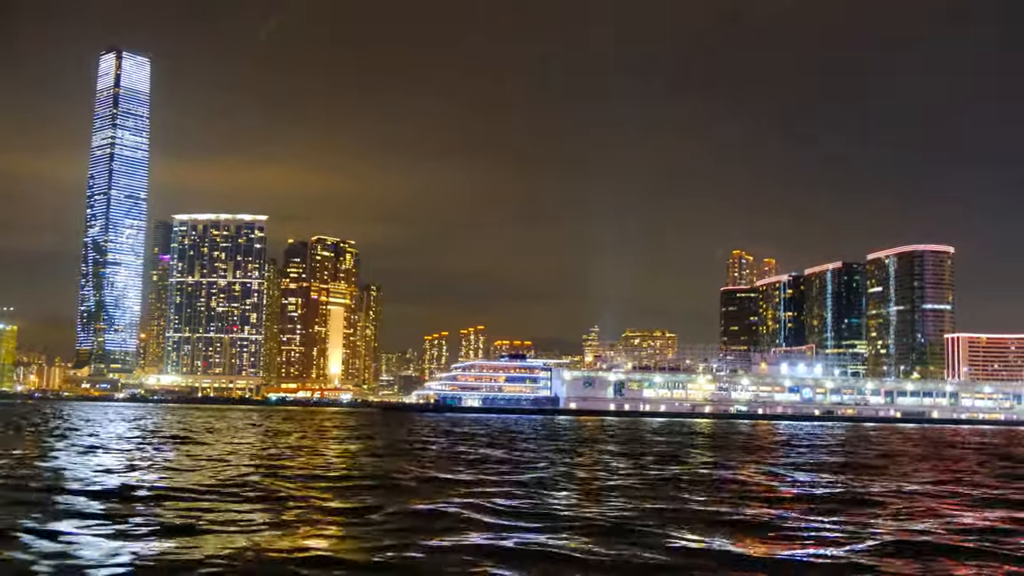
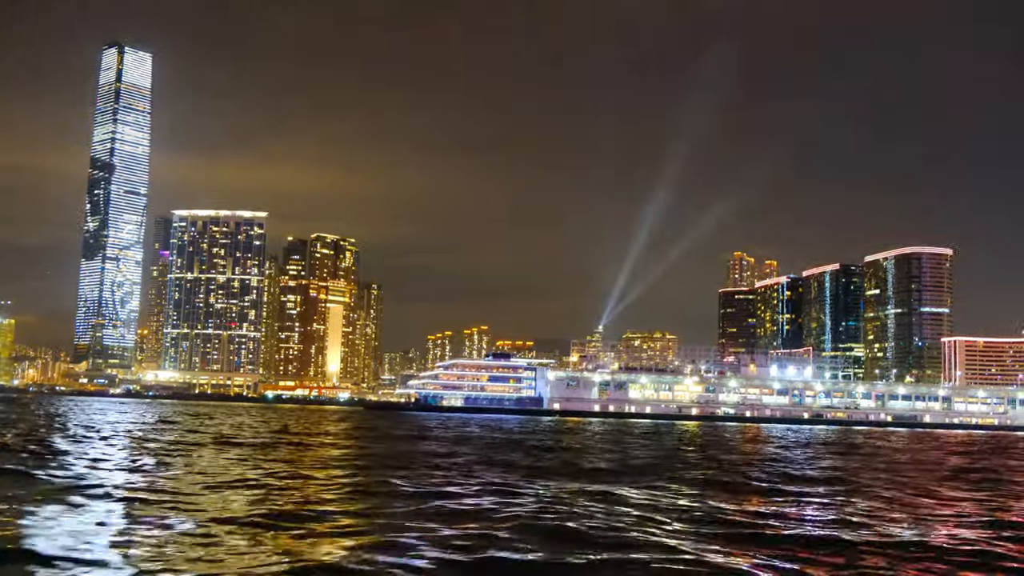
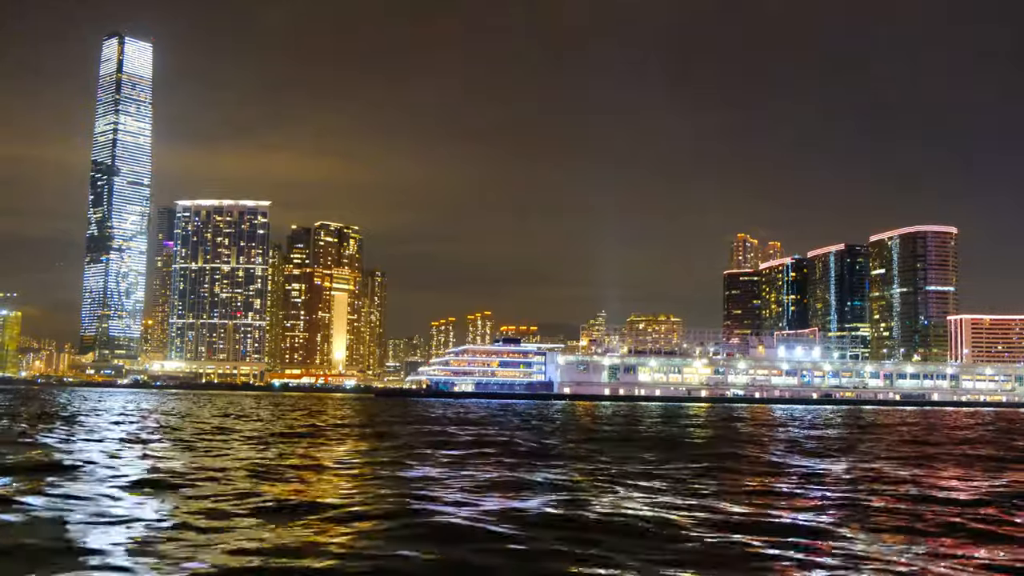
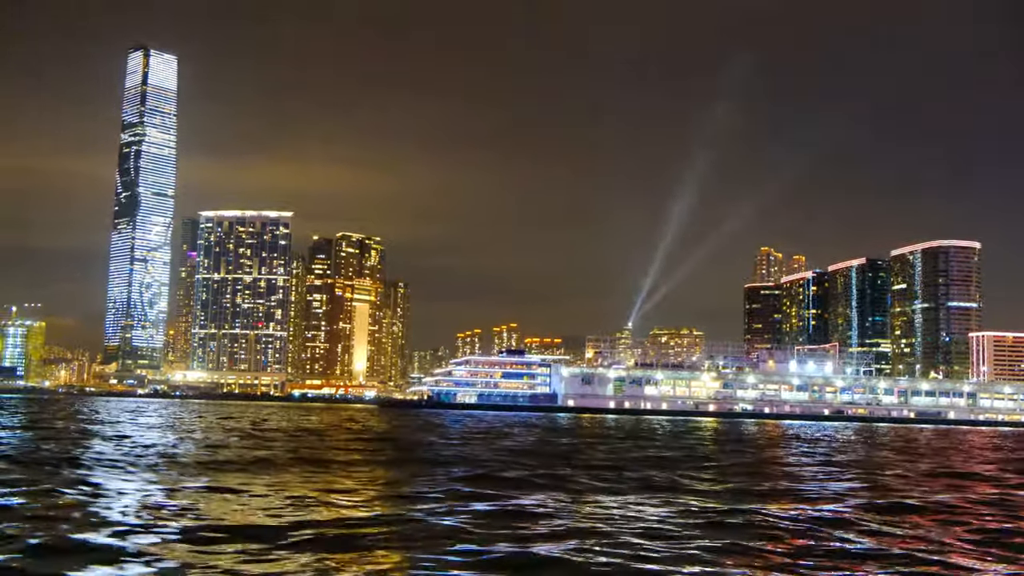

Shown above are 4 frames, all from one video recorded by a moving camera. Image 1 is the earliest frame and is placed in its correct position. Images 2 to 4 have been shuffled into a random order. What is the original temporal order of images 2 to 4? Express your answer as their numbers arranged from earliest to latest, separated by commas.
3, 2, 4
